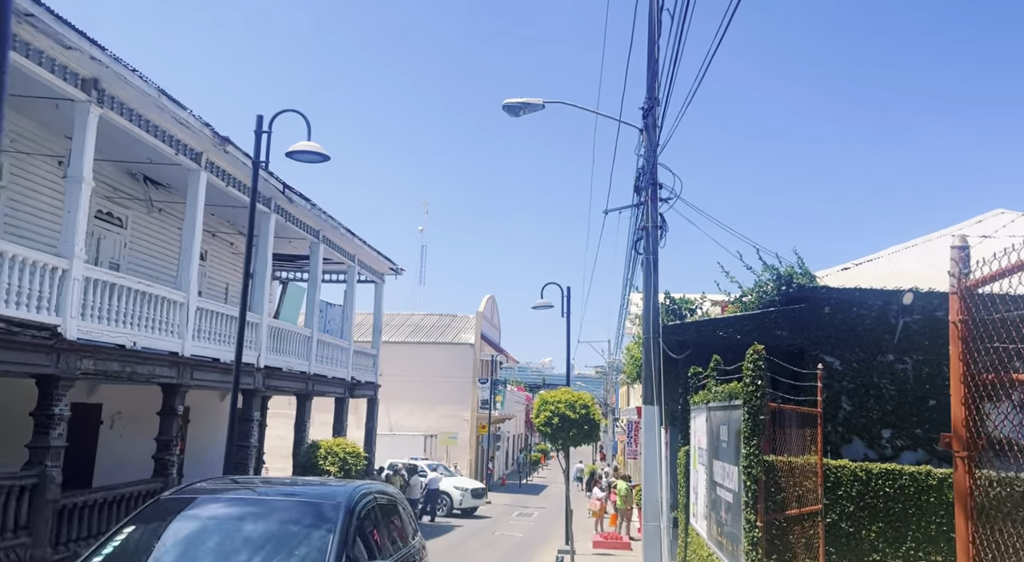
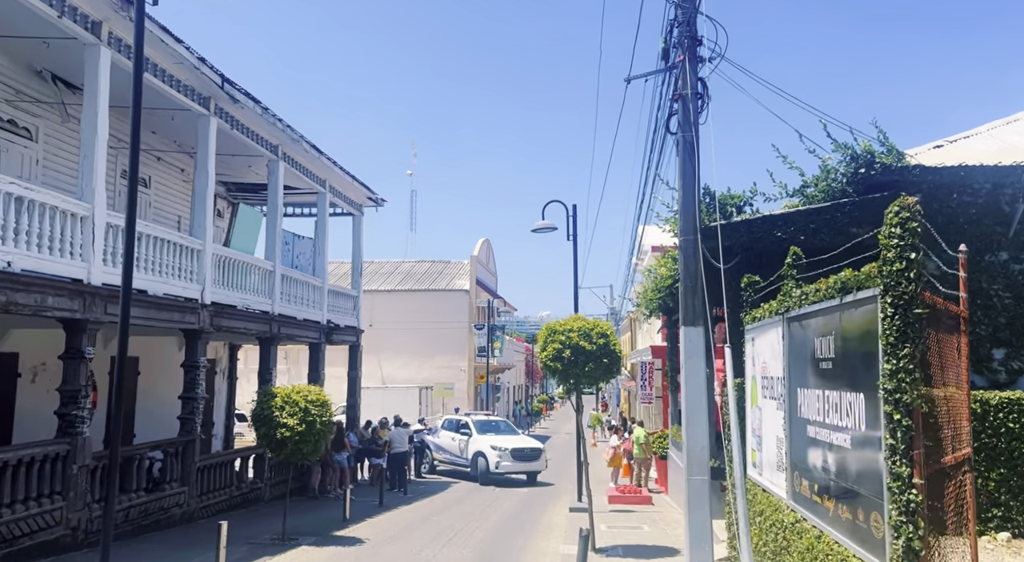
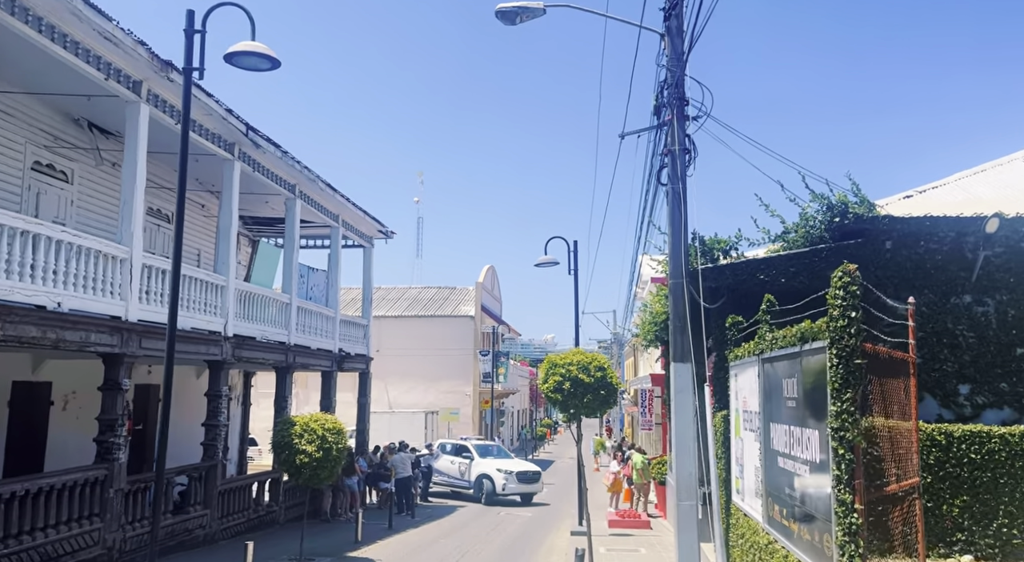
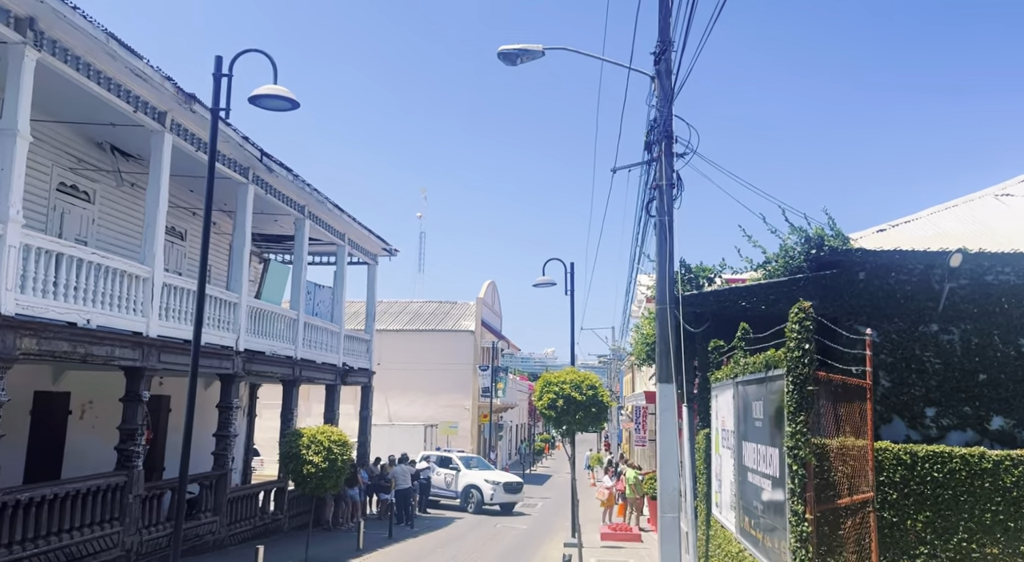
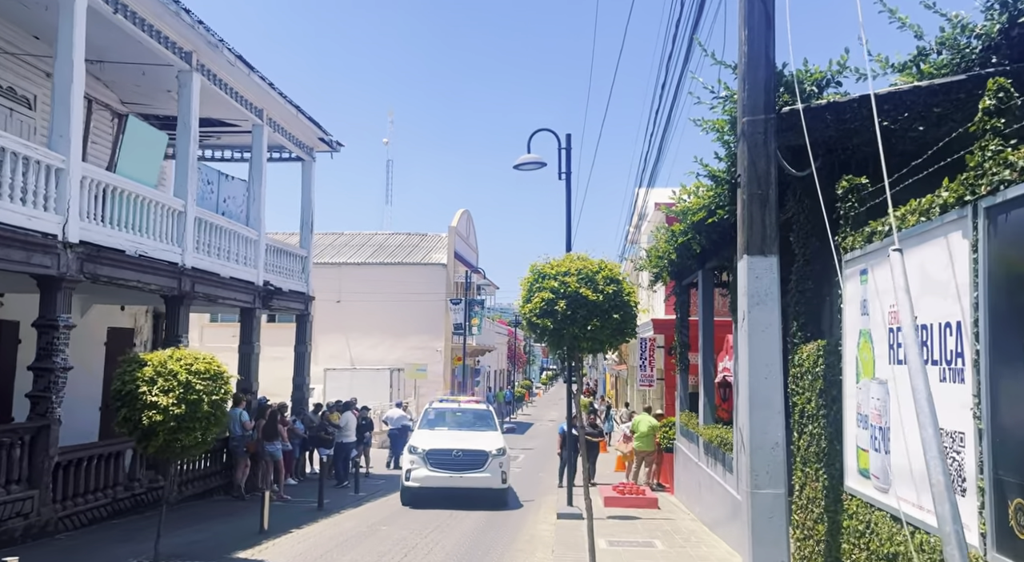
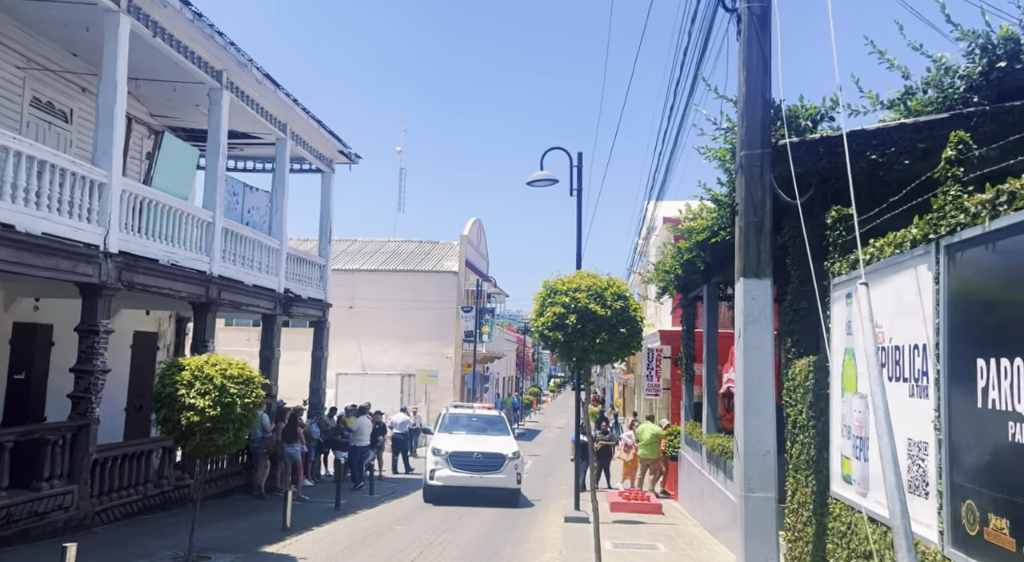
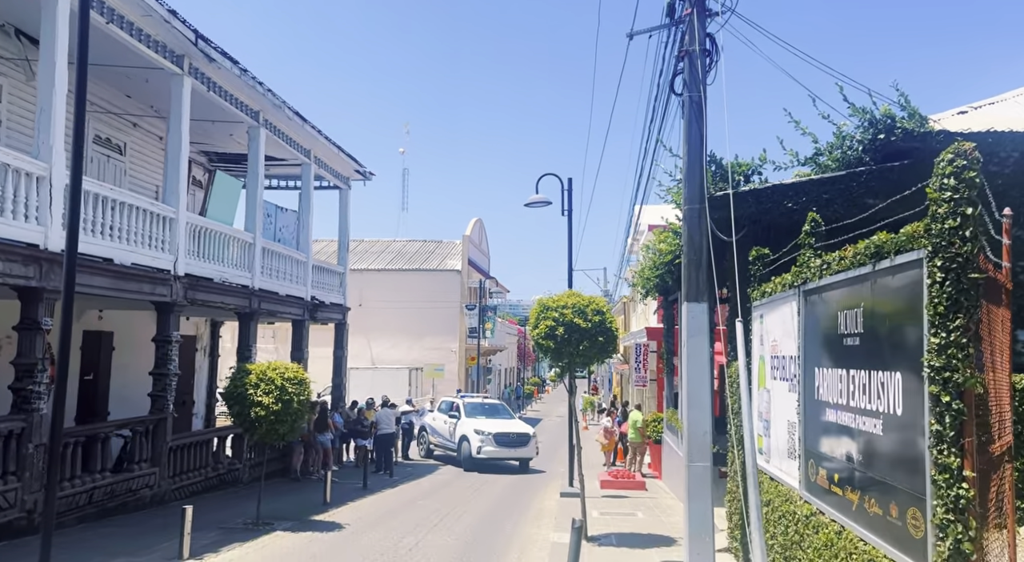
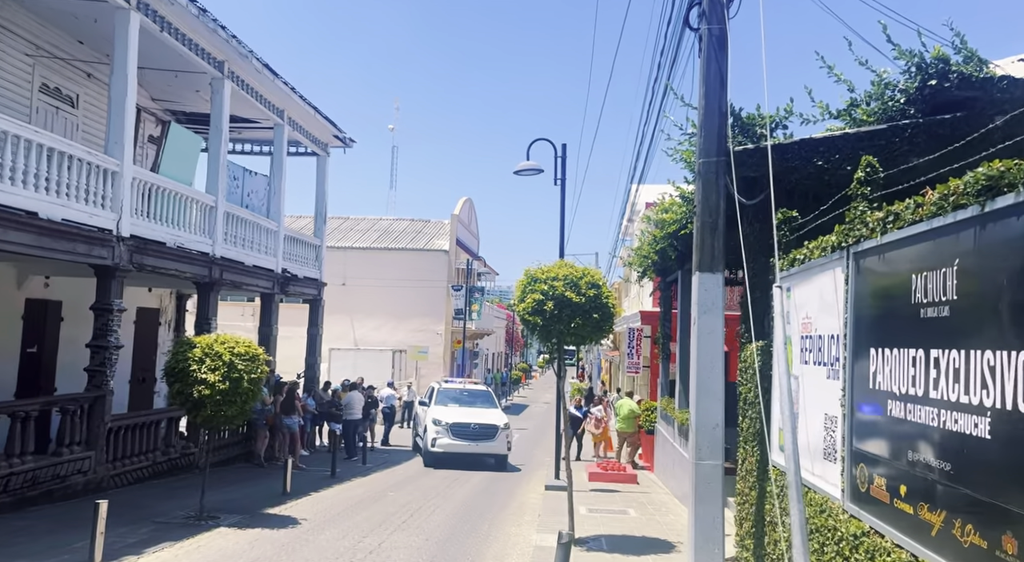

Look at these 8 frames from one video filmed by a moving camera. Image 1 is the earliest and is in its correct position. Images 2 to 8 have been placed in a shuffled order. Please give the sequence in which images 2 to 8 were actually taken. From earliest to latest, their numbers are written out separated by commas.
4, 3, 2, 7, 8, 6, 5
